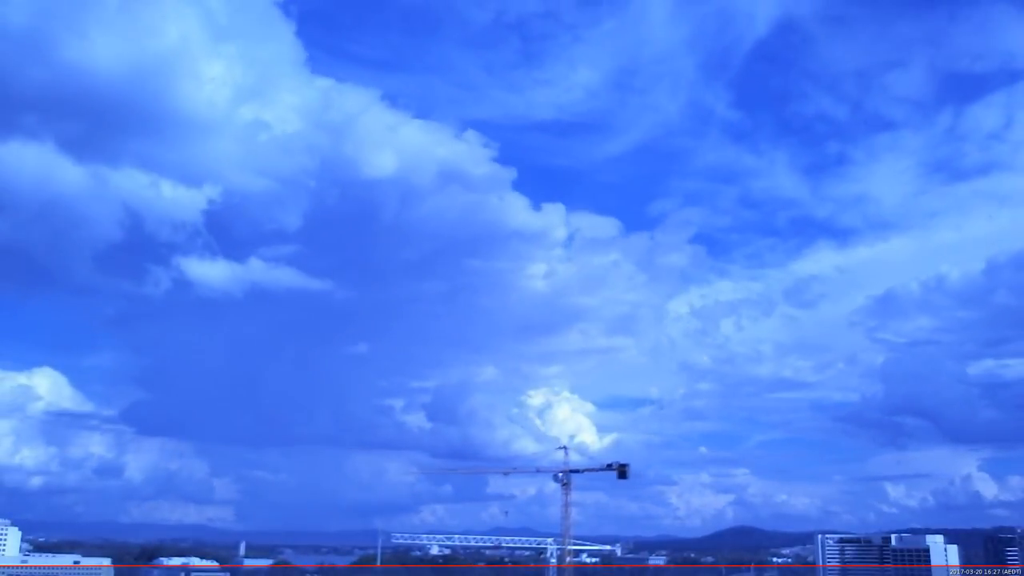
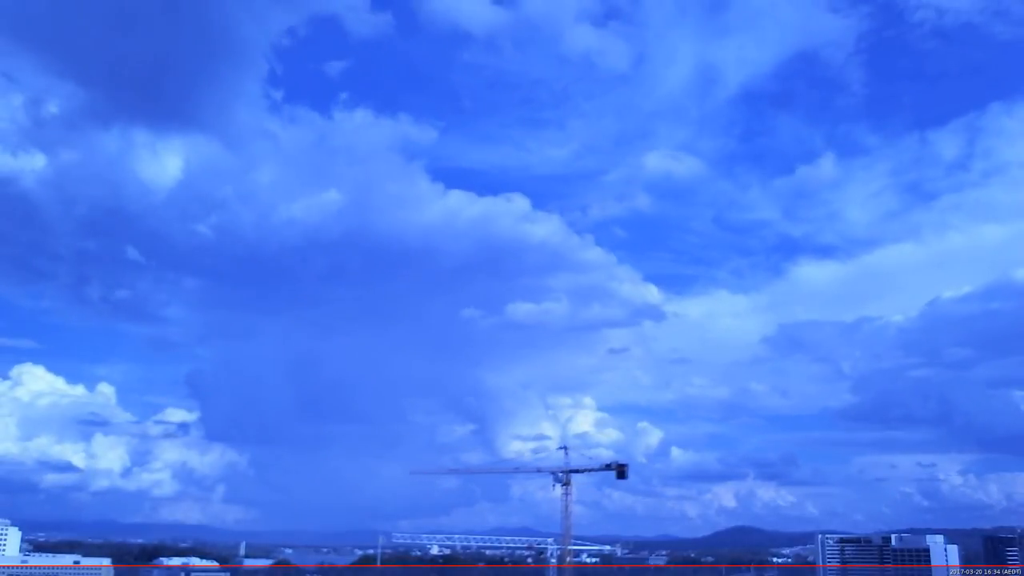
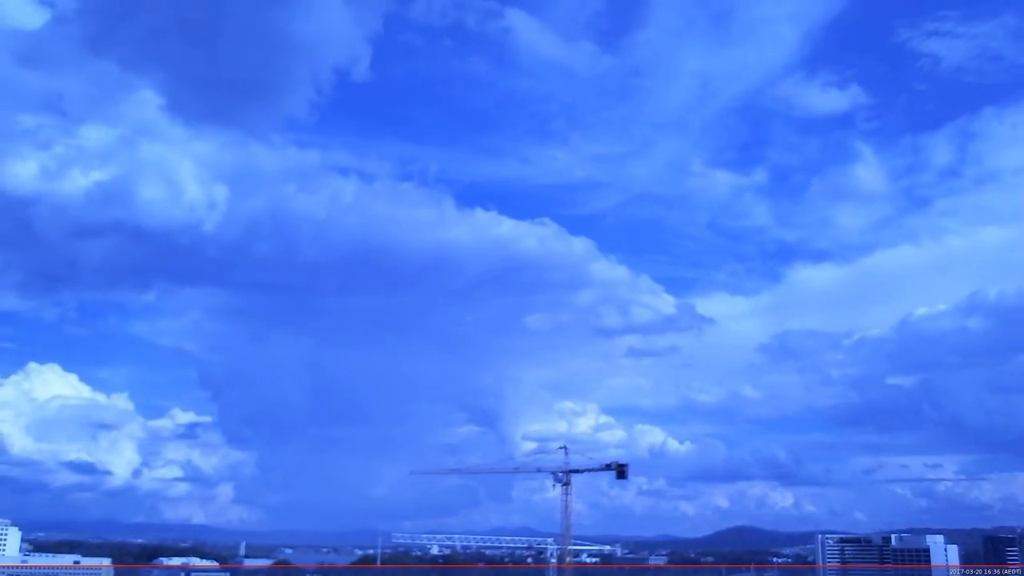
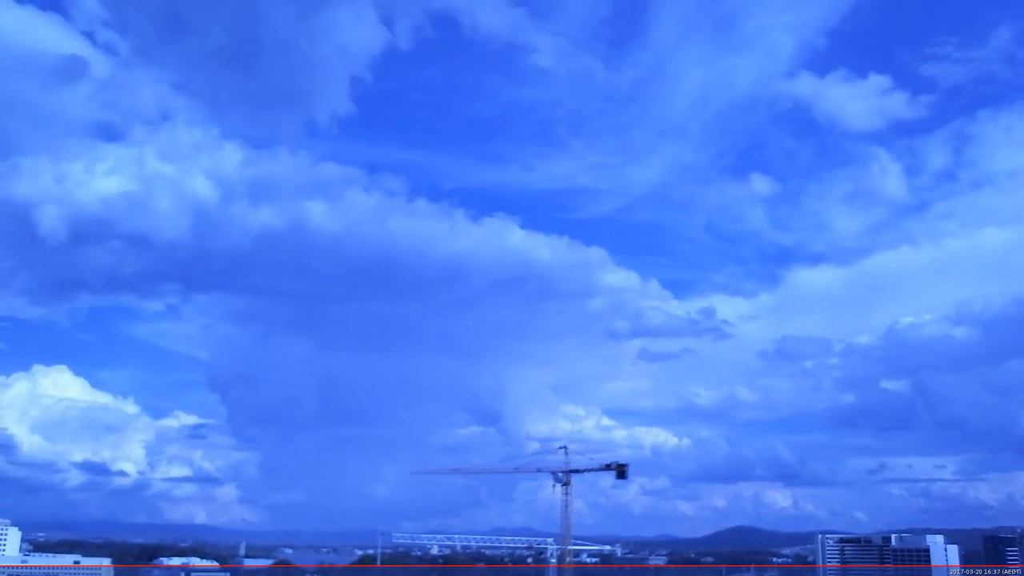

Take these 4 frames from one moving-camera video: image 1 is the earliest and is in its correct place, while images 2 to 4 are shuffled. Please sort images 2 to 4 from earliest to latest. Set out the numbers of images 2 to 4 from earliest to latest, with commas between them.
2, 3, 4
